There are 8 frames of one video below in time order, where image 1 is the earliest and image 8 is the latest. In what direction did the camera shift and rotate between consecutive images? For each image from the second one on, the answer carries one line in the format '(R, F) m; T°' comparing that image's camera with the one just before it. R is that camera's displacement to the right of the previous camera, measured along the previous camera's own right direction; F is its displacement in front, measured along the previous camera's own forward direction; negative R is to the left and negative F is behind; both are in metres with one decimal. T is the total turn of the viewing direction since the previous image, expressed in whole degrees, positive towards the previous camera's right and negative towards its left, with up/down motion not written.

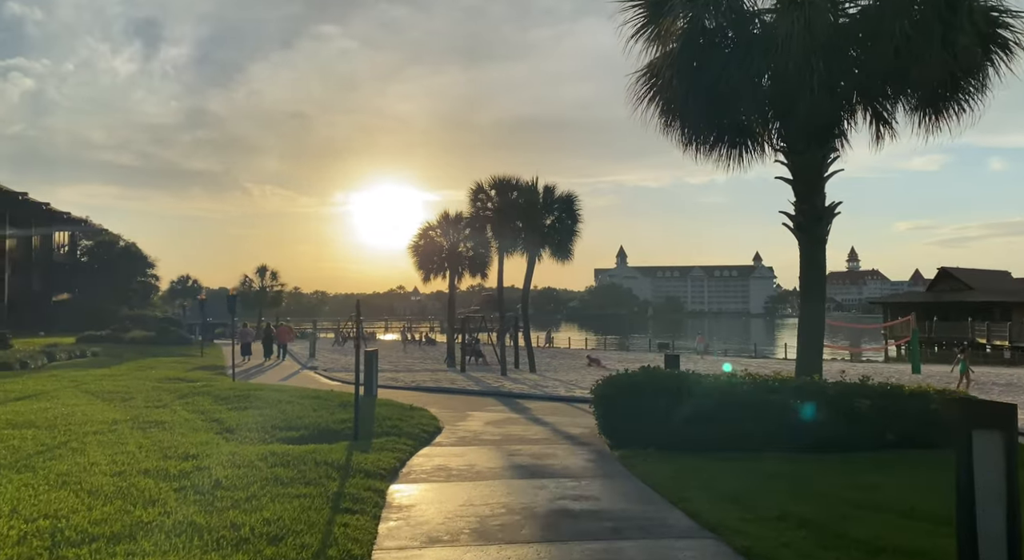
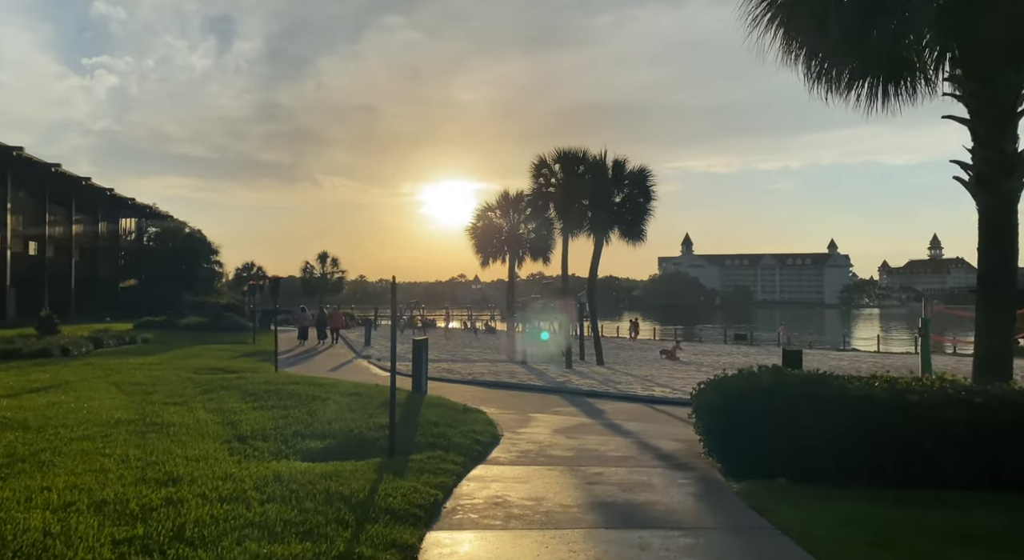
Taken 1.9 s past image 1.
(-0.1, +2.2) m; -5°
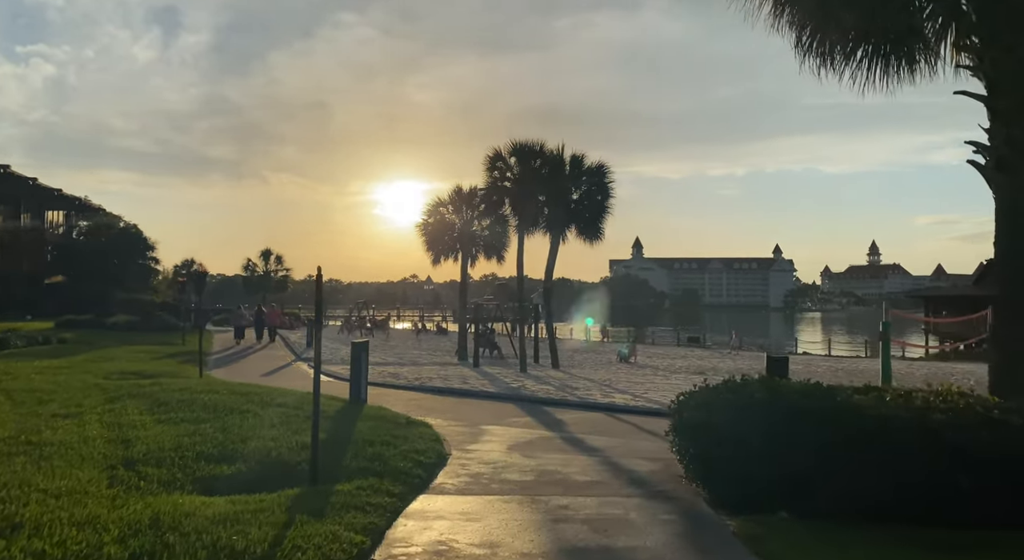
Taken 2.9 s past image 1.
(0.0, +1.3) m; +4°
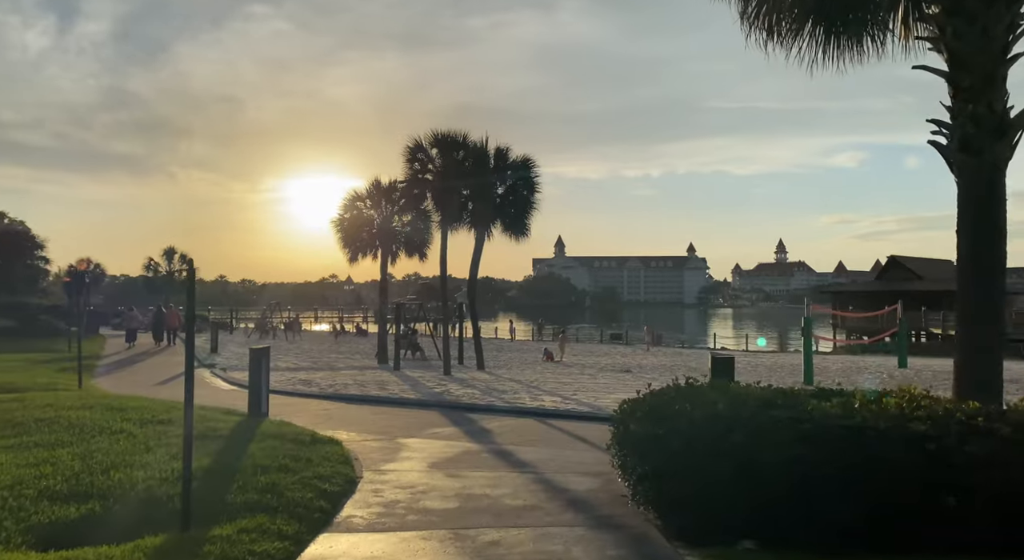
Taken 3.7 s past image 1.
(0.0, +1.0) m; +6°
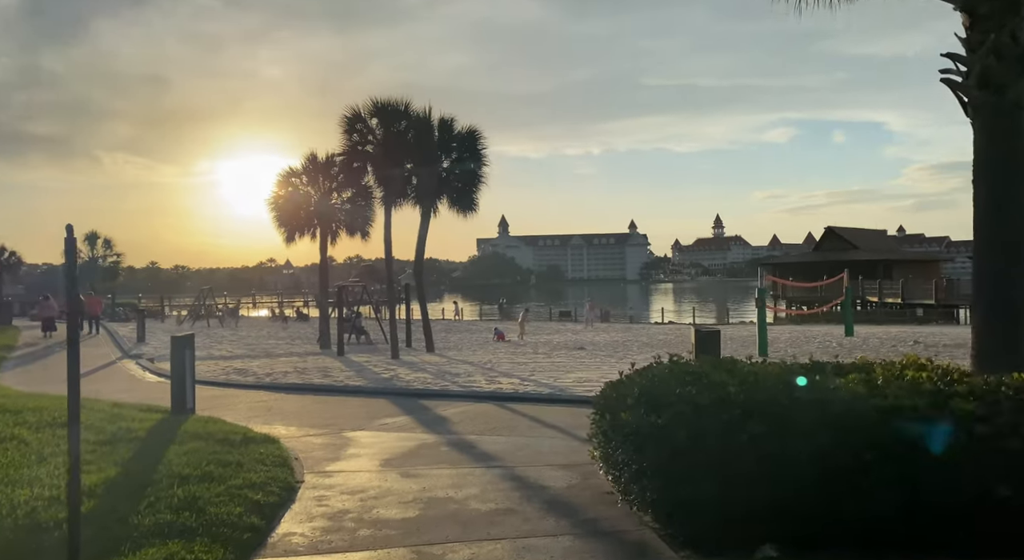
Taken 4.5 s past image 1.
(-0.1, +0.9) m; +4°
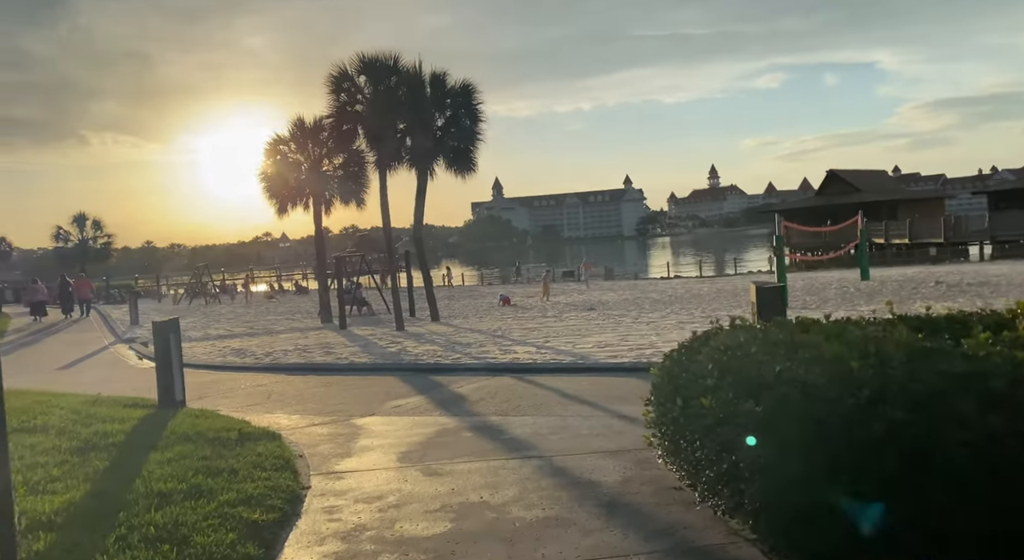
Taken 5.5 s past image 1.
(-0.2, +1.0) m; 0°
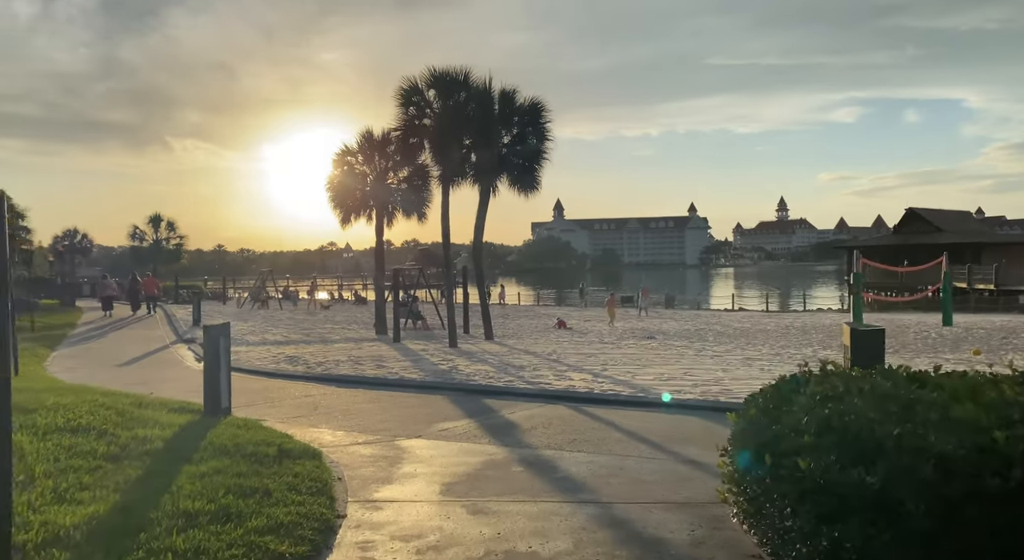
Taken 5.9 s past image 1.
(0.0, +0.5) m; -5°
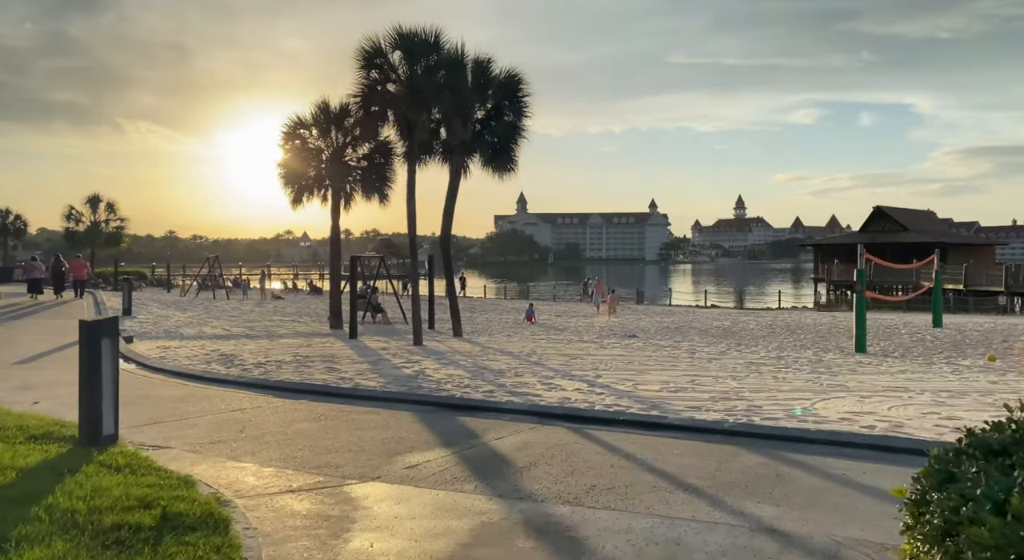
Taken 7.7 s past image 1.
(-0.3, +2.0) m; +3°
